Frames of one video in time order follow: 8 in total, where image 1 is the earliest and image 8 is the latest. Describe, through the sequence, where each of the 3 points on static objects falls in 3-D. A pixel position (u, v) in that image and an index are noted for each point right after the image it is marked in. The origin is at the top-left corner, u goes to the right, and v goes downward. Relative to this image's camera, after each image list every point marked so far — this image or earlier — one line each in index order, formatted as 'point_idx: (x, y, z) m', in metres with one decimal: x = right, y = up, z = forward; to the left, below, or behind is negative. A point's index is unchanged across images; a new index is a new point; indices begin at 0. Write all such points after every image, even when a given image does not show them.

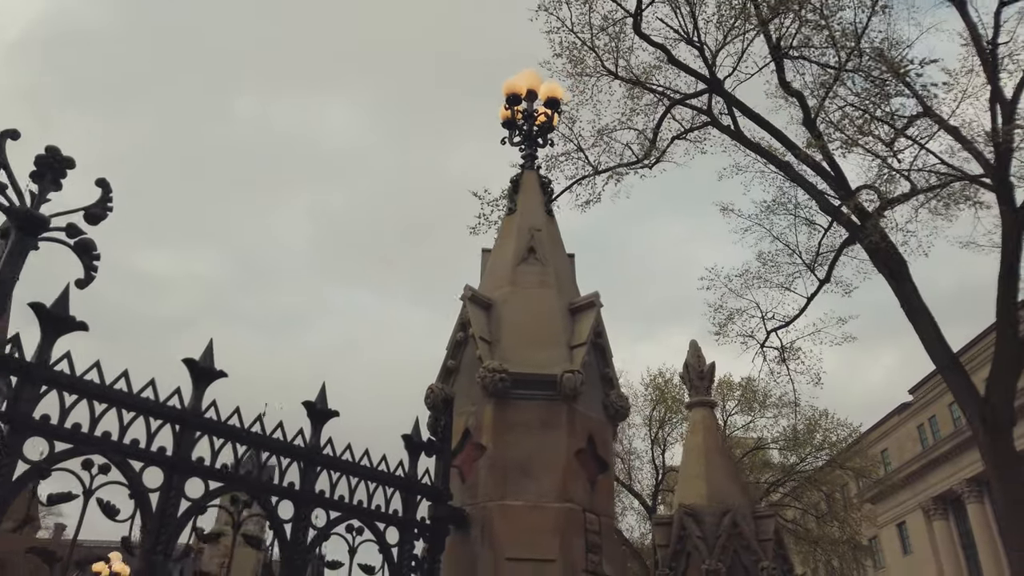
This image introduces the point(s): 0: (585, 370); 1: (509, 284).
0: (+0.4, -0.5, +4.3) m
1: (0.0, 0.0, +4.6) m
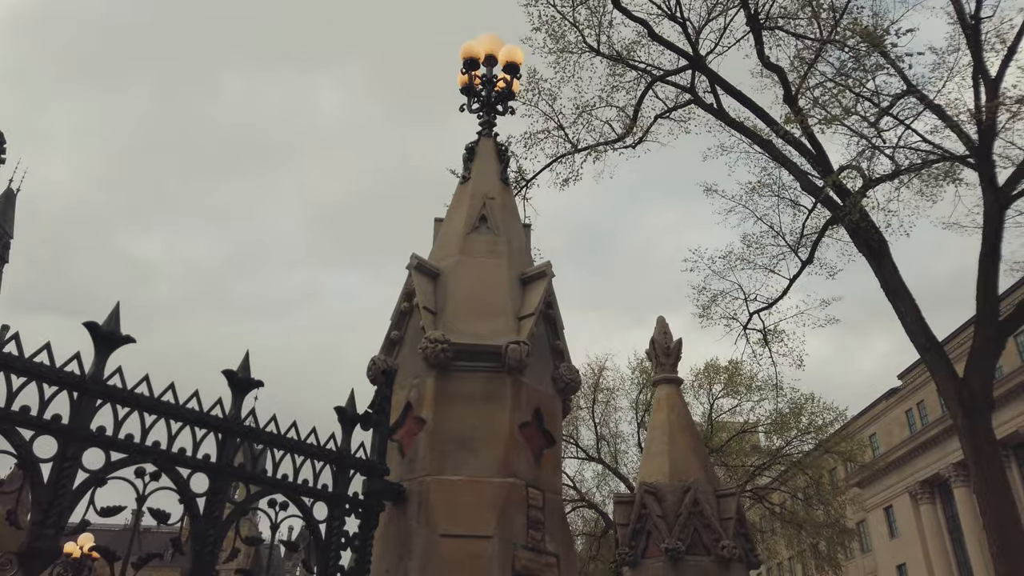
0: (+0.1, -0.3, +4.1) m
1: (-0.3, +0.2, +4.4) m
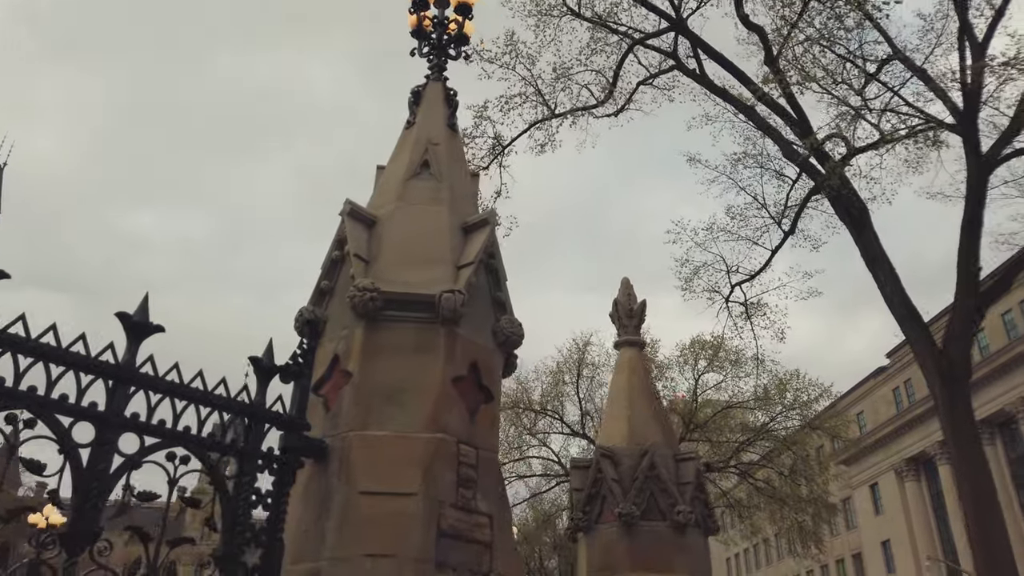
0: (-0.2, 0.0, +3.9) m
1: (-0.7, +0.5, +4.2) m
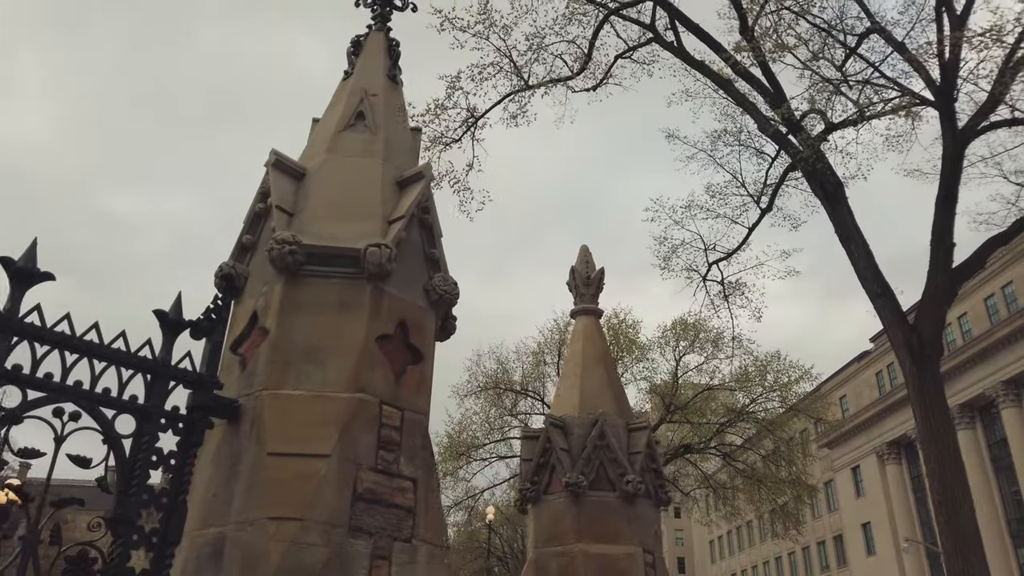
0: (-0.6, +0.2, +3.7) m
1: (-1.0, +0.8, +3.9) m
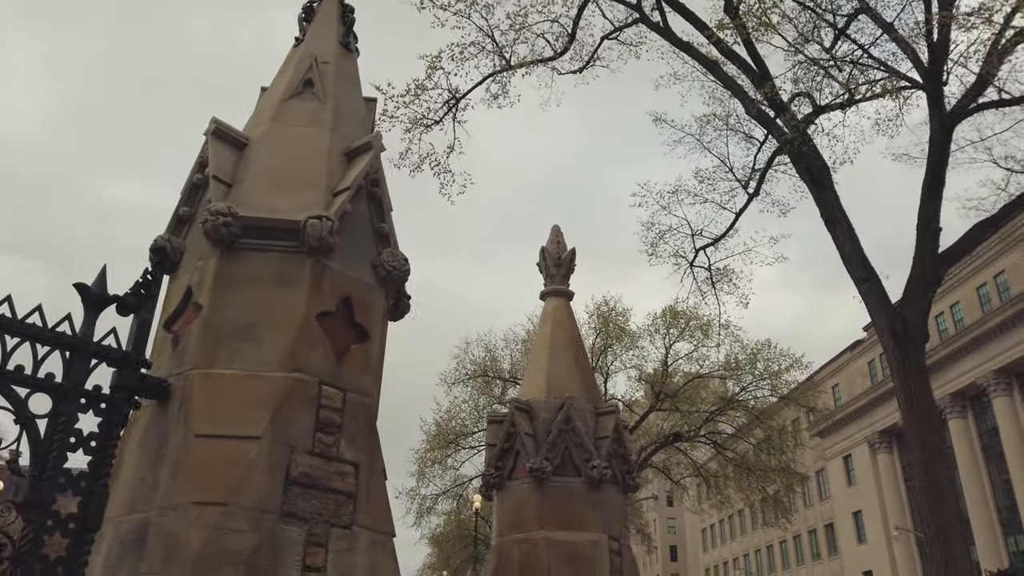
0: (-0.8, +0.3, +3.5) m
1: (-1.3, +0.9, +3.8) m
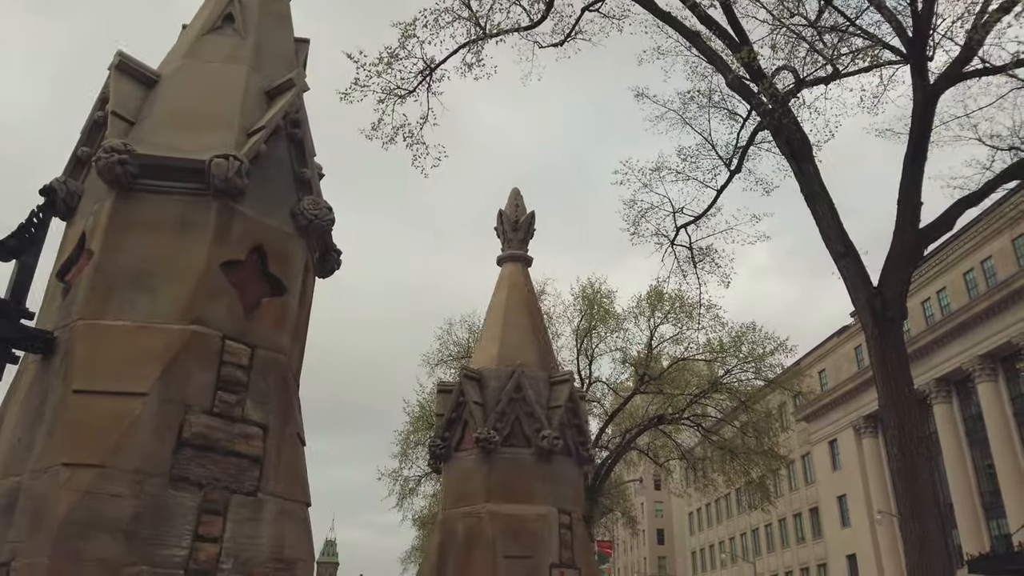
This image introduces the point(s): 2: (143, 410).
0: (-1.1, +0.6, +3.2) m
1: (-1.6, +1.1, +3.4) m
2: (-1.3, -0.4, +2.6) m
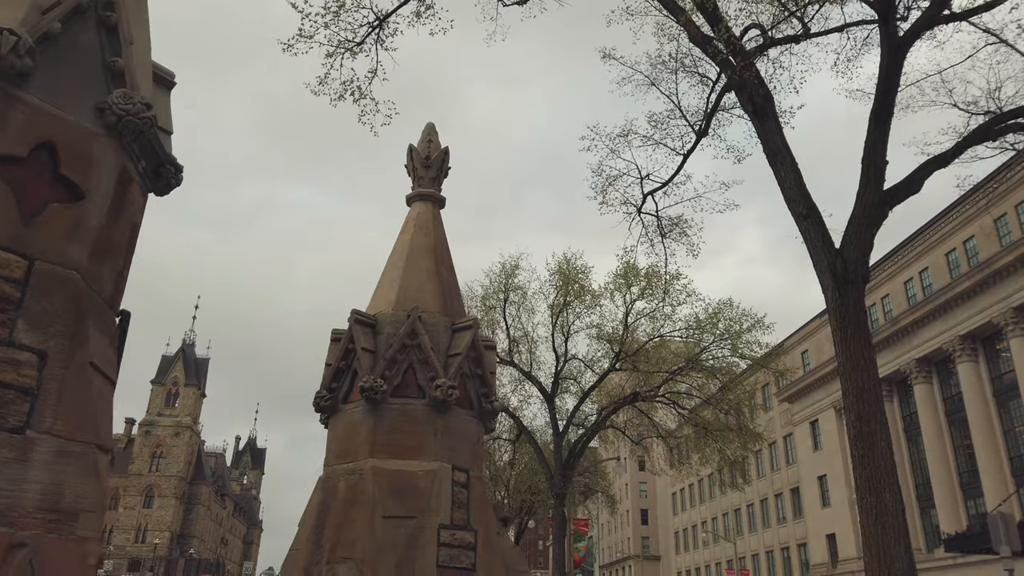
0: (-1.7, +0.9, +2.7) m
1: (-2.2, +1.5, +2.9) m
2: (-1.9, -0.1, +2.1) m
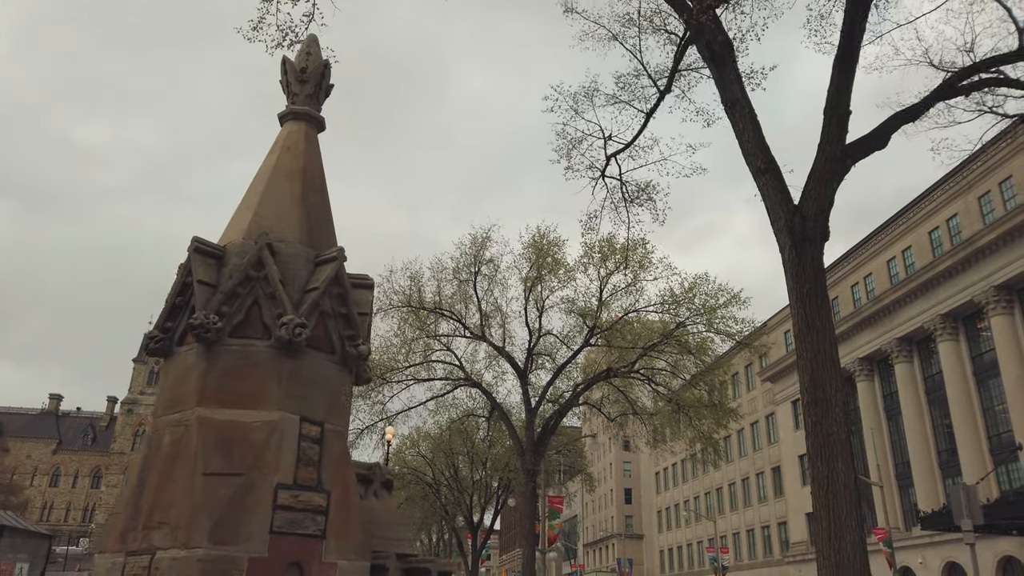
0: (-2.4, +1.3, +2.0) m
1: (-2.9, +1.9, +2.3) m
2: (-2.6, +0.2, +1.5) m
